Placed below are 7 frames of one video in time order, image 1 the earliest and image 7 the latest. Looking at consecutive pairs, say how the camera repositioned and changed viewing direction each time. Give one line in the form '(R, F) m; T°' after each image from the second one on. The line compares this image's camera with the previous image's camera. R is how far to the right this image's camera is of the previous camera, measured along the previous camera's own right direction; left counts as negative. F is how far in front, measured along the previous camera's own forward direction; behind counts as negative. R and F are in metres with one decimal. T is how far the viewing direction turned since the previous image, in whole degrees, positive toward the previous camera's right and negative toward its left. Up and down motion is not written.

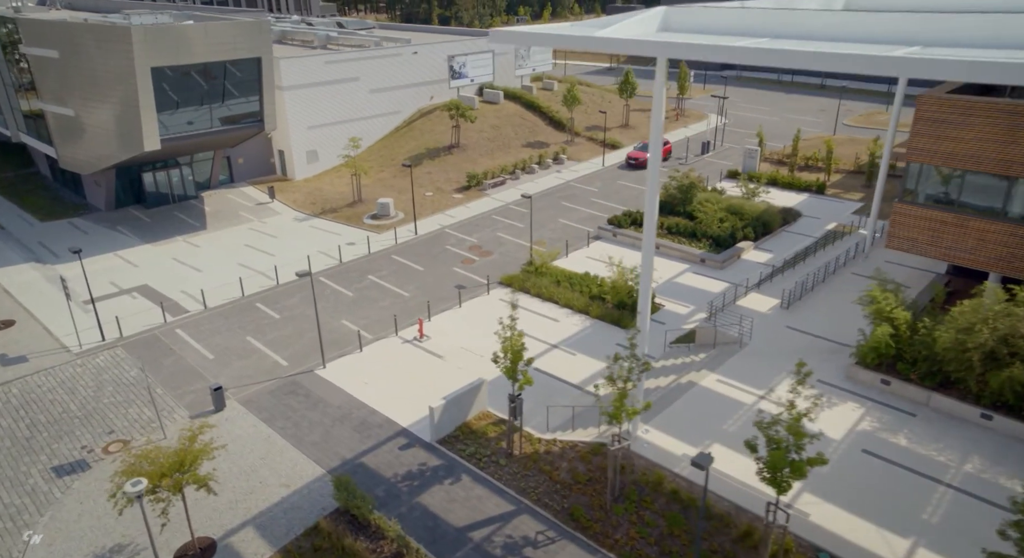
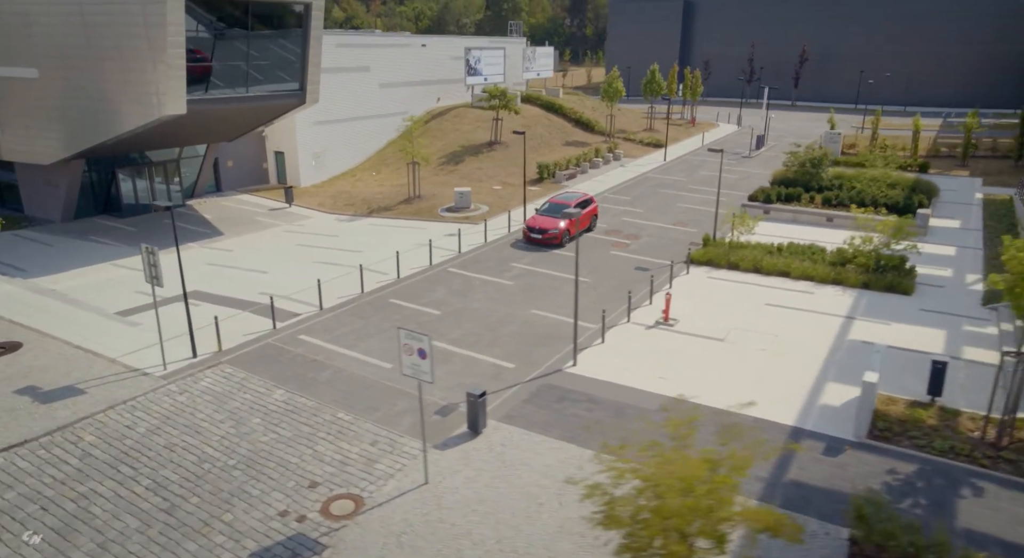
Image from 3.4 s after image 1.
(-10.7, +8.2) m; +11°
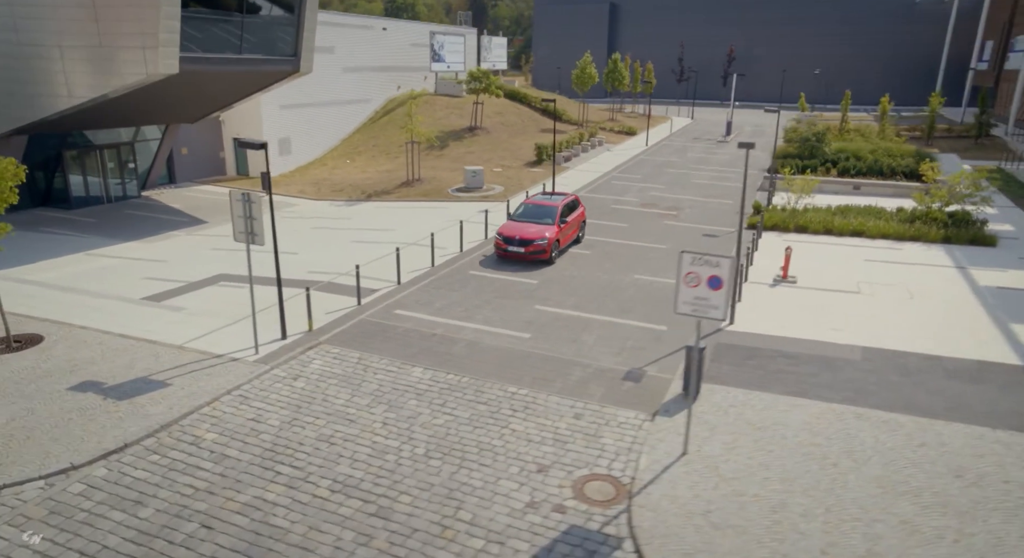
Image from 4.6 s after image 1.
(-5.1, +2.6) m; +9°
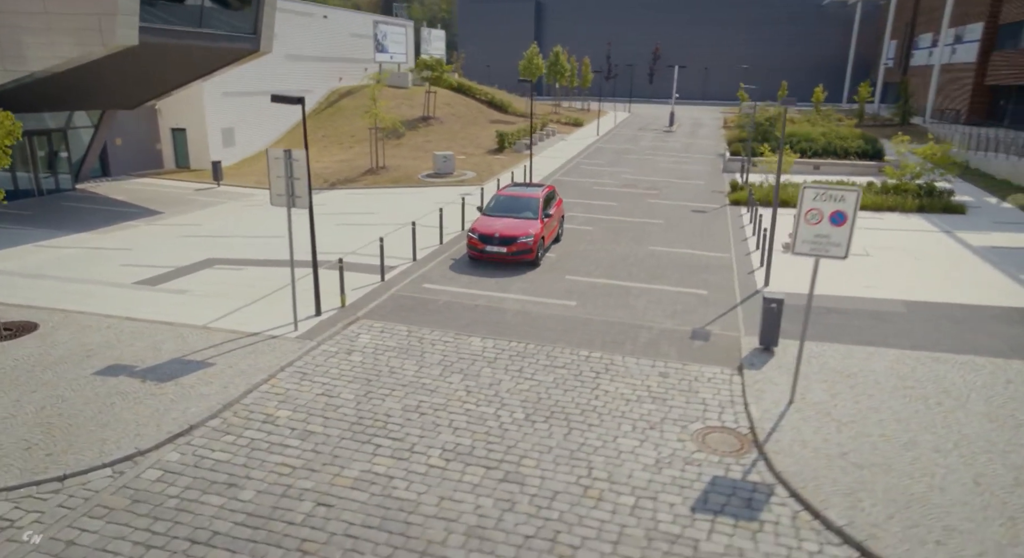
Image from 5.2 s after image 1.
(-2.4, +0.8) m; +7°
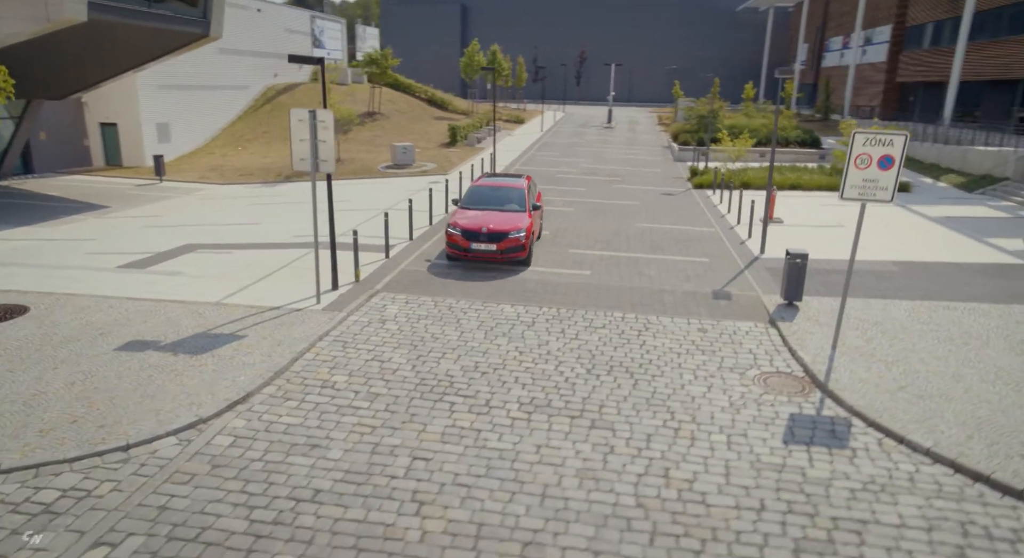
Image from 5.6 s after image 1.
(-1.7, +0.3) m; +7°
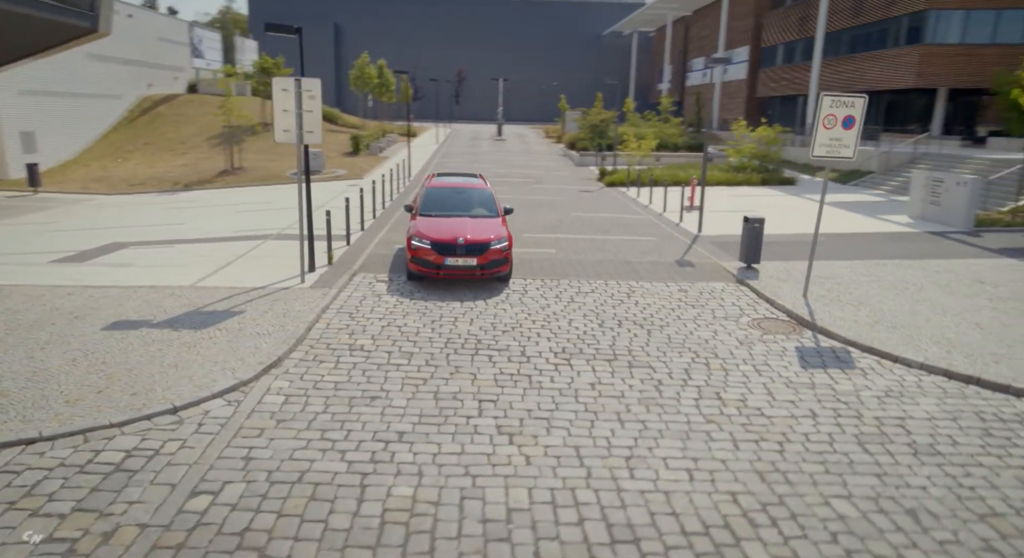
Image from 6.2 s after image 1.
(-1.8, +0.1) m; +11°
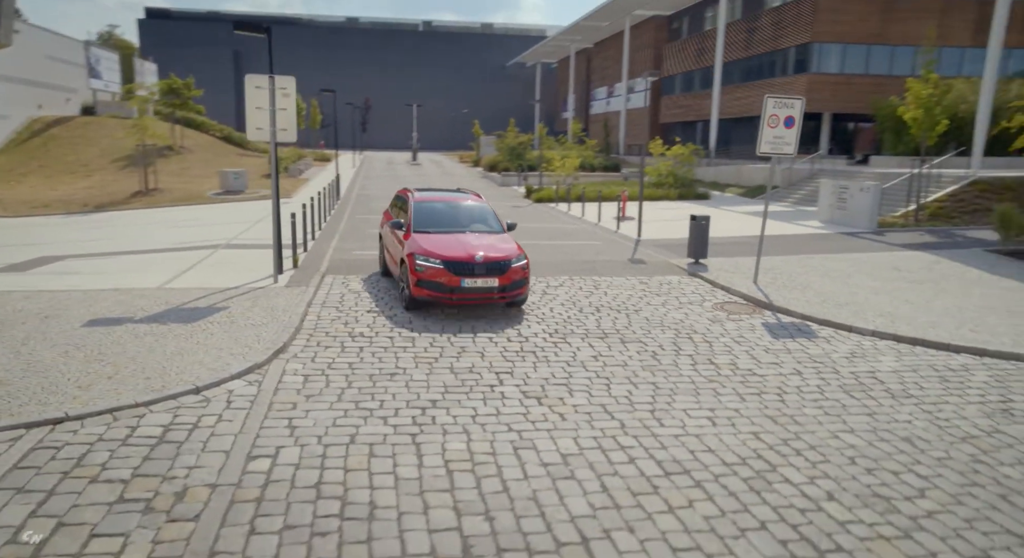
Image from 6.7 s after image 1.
(-1.0, -0.2) m; +8°
